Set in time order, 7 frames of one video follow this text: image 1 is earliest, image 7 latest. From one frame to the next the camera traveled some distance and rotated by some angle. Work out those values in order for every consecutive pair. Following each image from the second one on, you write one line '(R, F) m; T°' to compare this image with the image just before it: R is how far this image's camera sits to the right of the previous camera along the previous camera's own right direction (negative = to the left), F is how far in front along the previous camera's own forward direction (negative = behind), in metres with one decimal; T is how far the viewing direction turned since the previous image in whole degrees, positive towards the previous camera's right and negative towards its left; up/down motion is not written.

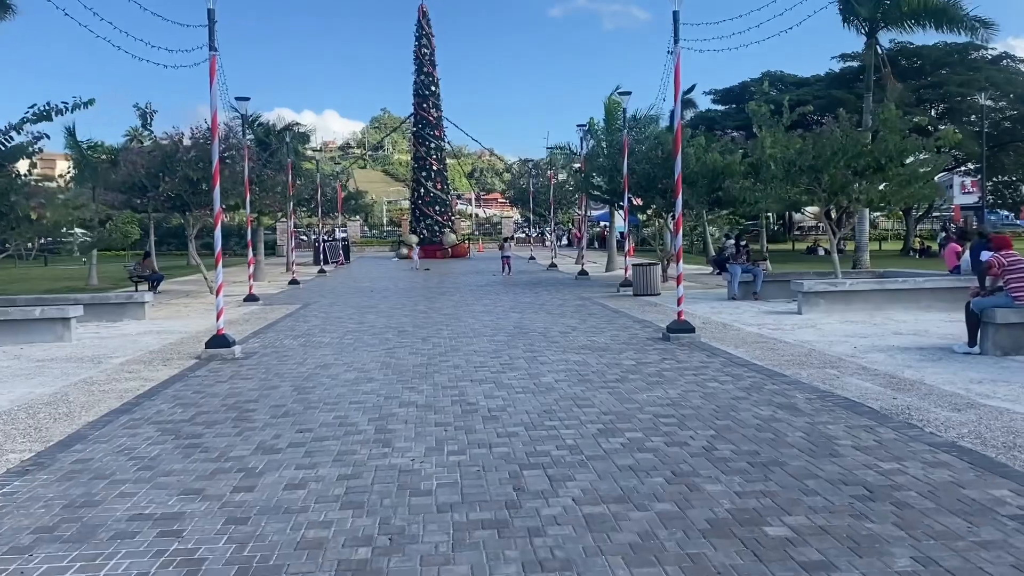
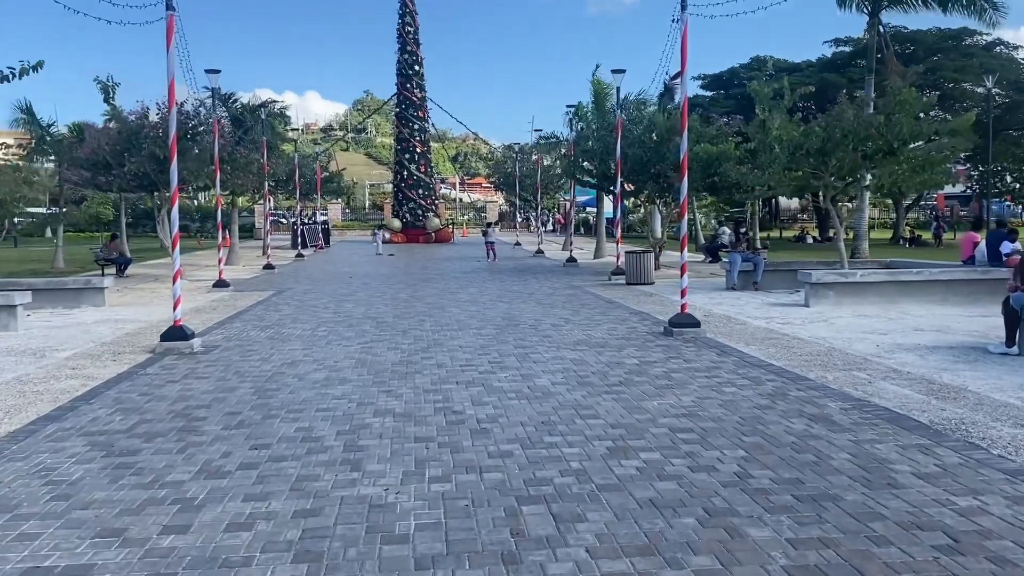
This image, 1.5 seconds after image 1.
(-0.1, +1.1) m; +1°
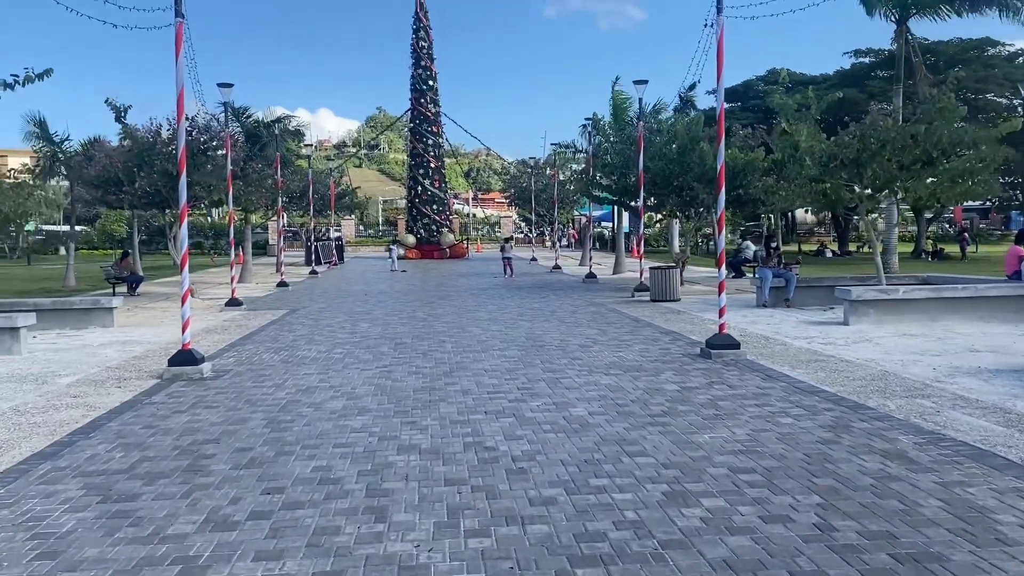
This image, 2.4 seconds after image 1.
(-0.2, +0.7) m; -1°
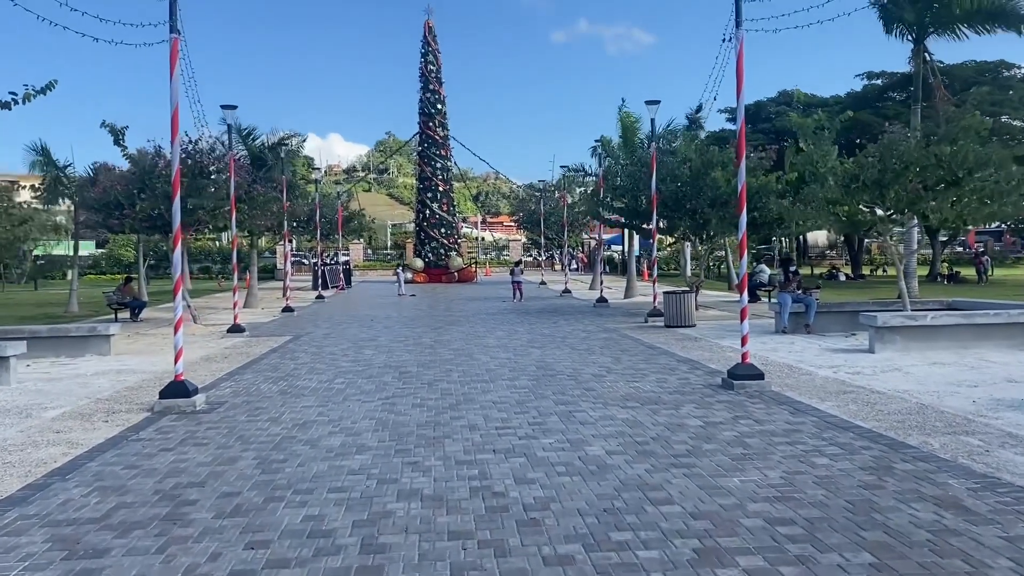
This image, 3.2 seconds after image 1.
(0.0, +0.6) m; -1°
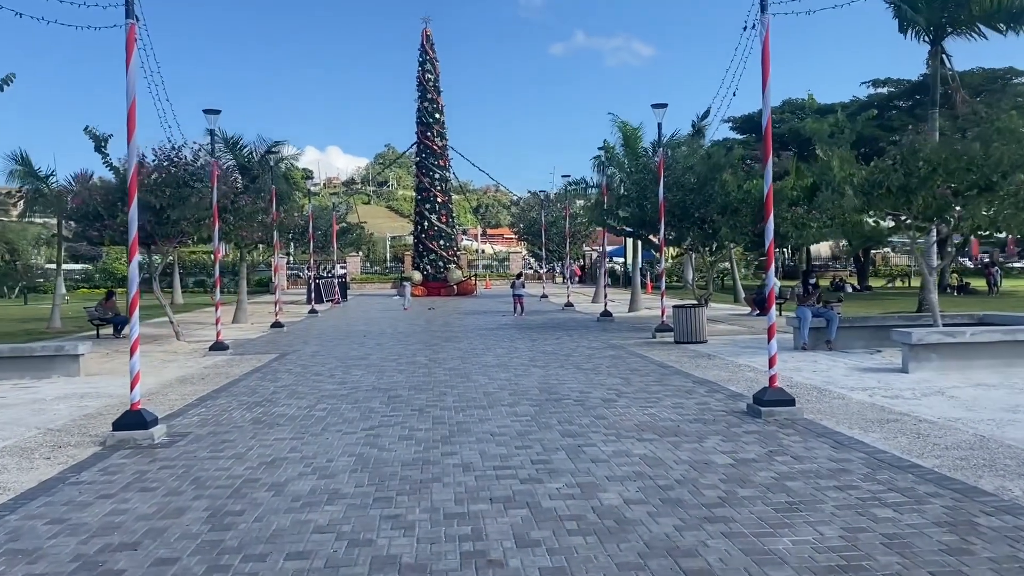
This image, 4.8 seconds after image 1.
(0.0, +1.2) m; 0°
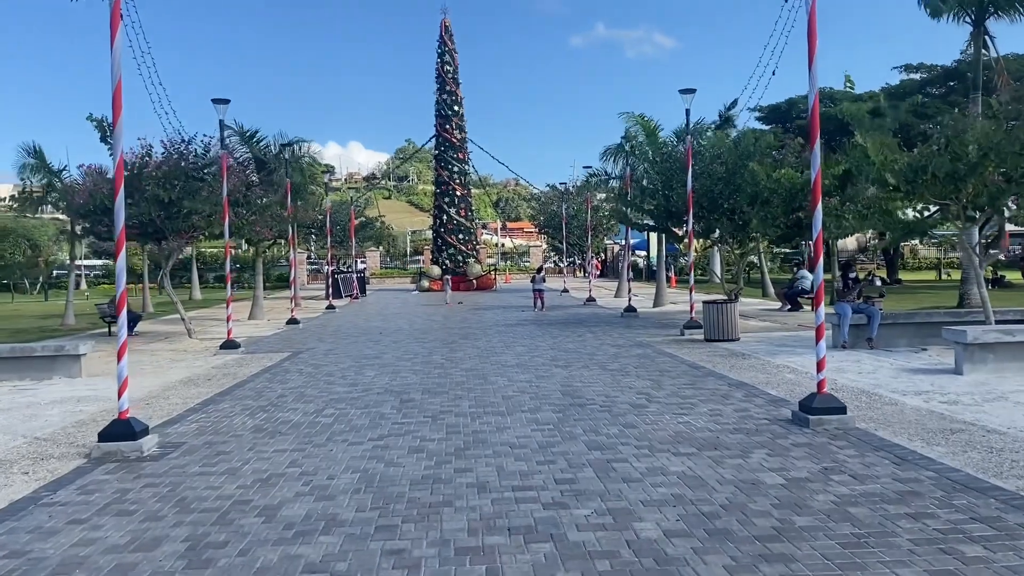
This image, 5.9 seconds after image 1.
(0.0, +0.8) m; -1°
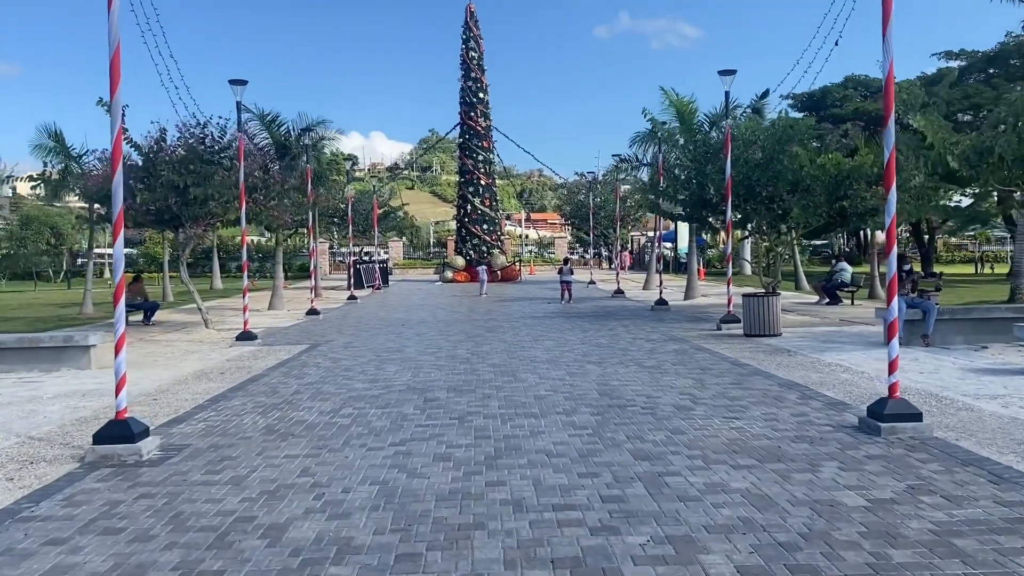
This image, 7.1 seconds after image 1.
(-0.1, +0.8) m; -1°
